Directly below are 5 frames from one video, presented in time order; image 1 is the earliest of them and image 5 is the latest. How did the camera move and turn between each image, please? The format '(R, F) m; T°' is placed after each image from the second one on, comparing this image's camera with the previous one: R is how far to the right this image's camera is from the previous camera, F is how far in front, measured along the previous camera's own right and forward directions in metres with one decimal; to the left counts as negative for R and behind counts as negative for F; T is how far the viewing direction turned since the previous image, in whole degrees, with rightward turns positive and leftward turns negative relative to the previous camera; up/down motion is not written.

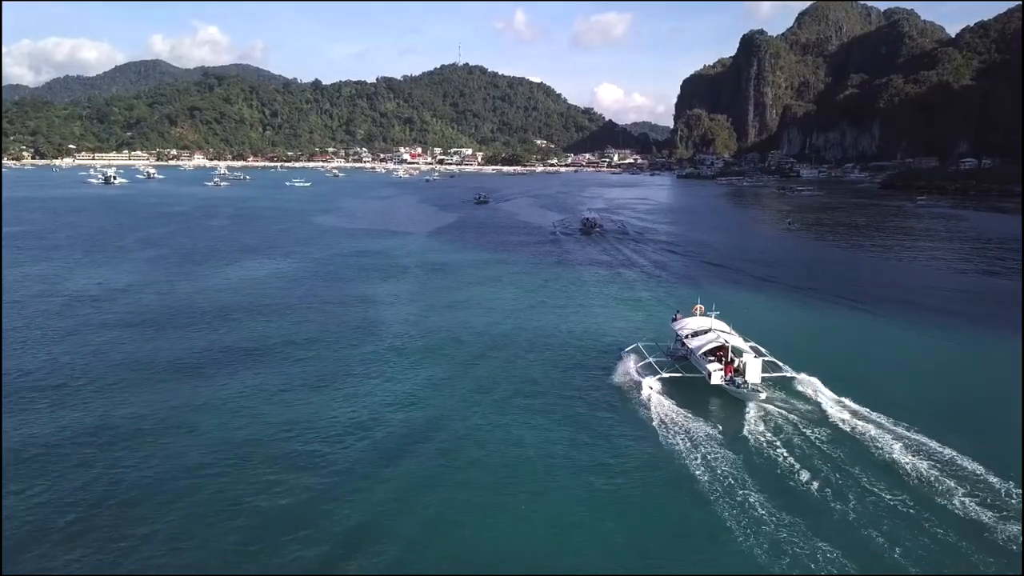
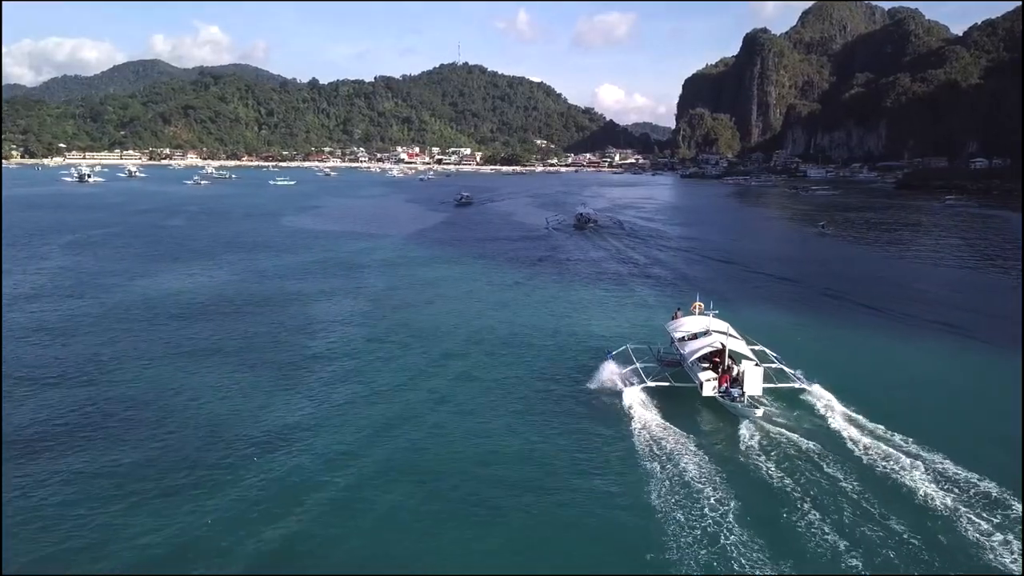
(+0.3, +2.0) m; 0°
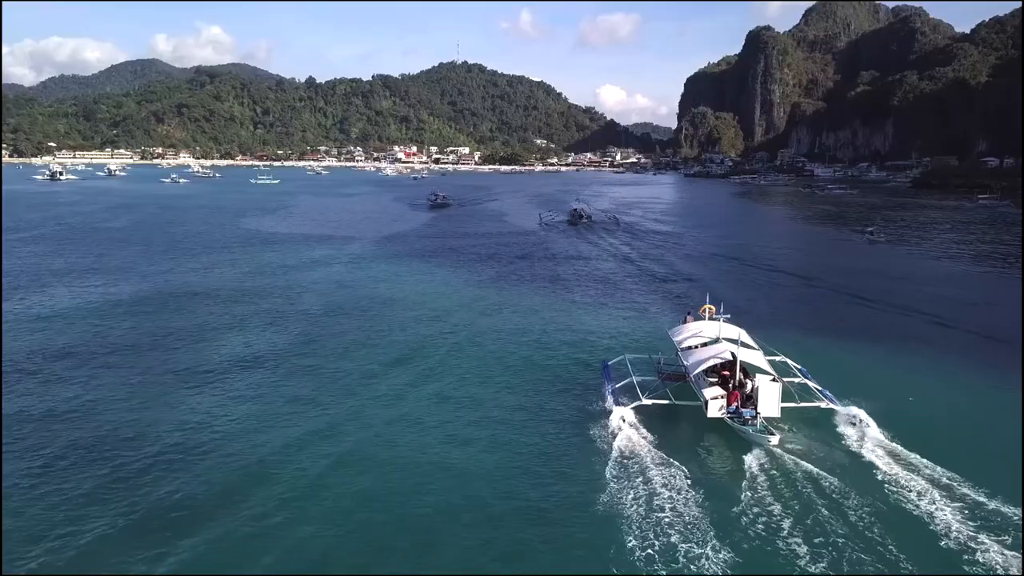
(+0.3, +2.0) m; 0°
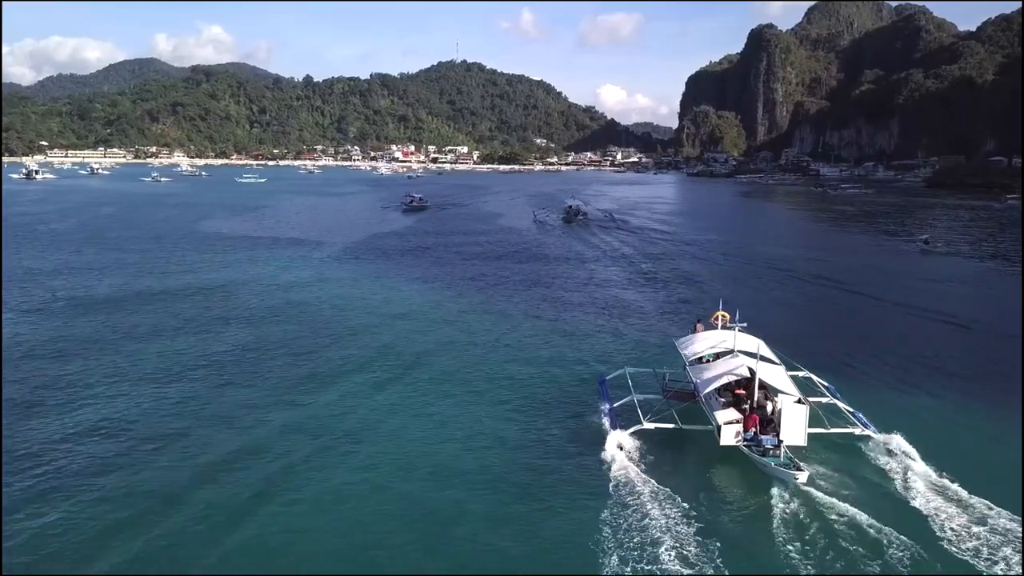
(+0.2, +1.5) m; 0°
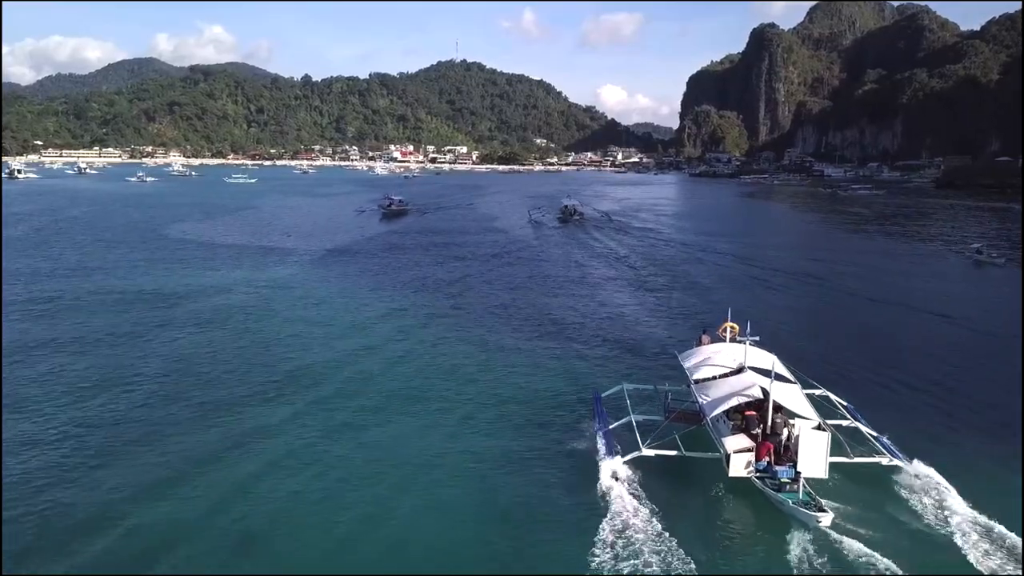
(+0.1, +1.0) m; 0°
